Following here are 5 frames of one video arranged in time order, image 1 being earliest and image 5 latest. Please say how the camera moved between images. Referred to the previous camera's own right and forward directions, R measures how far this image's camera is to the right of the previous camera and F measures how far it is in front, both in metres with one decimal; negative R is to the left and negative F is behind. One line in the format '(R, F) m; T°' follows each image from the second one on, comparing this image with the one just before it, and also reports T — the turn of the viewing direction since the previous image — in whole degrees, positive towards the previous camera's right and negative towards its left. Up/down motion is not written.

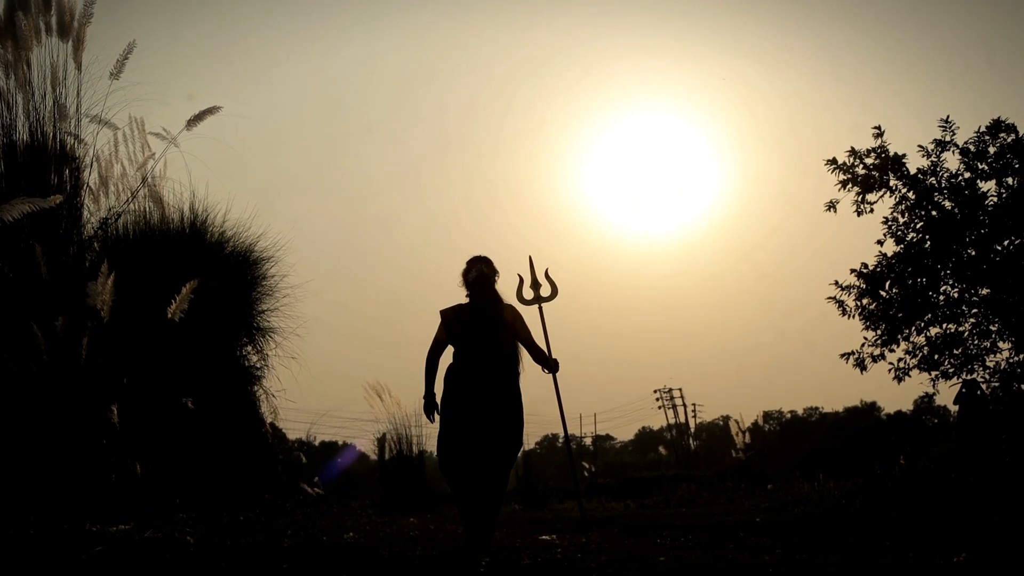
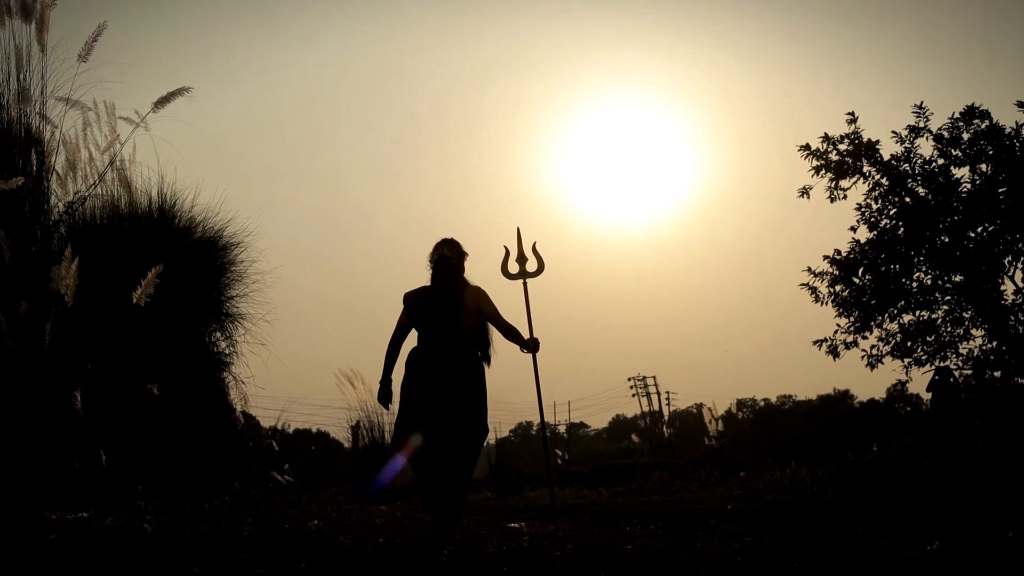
(0.0, +0.1) m; +2°
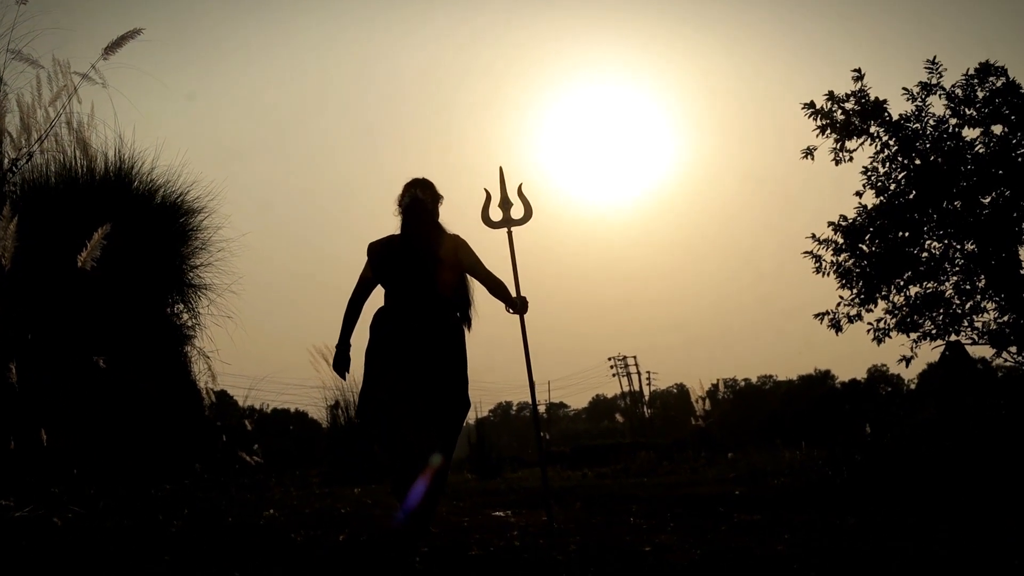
(0.0, +0.6) m; +1°
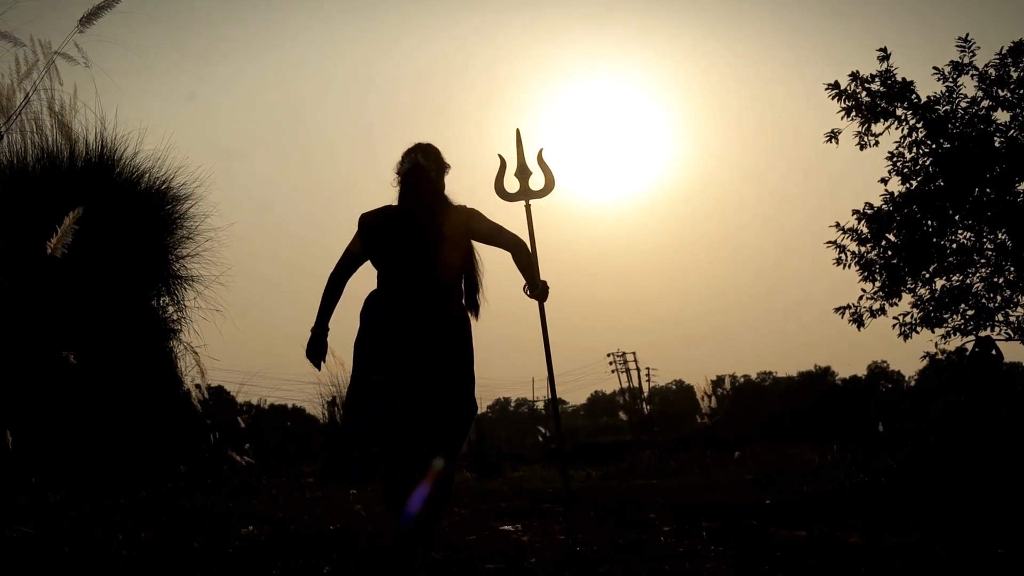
(-0.1, +0.5) m; 0°
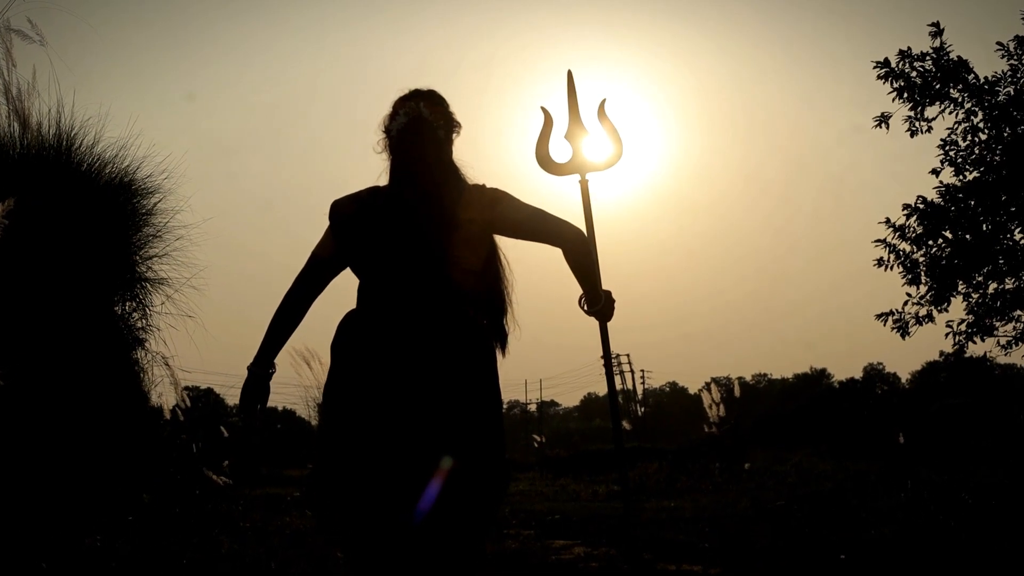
(-0.1, +0.9) m; +1°
